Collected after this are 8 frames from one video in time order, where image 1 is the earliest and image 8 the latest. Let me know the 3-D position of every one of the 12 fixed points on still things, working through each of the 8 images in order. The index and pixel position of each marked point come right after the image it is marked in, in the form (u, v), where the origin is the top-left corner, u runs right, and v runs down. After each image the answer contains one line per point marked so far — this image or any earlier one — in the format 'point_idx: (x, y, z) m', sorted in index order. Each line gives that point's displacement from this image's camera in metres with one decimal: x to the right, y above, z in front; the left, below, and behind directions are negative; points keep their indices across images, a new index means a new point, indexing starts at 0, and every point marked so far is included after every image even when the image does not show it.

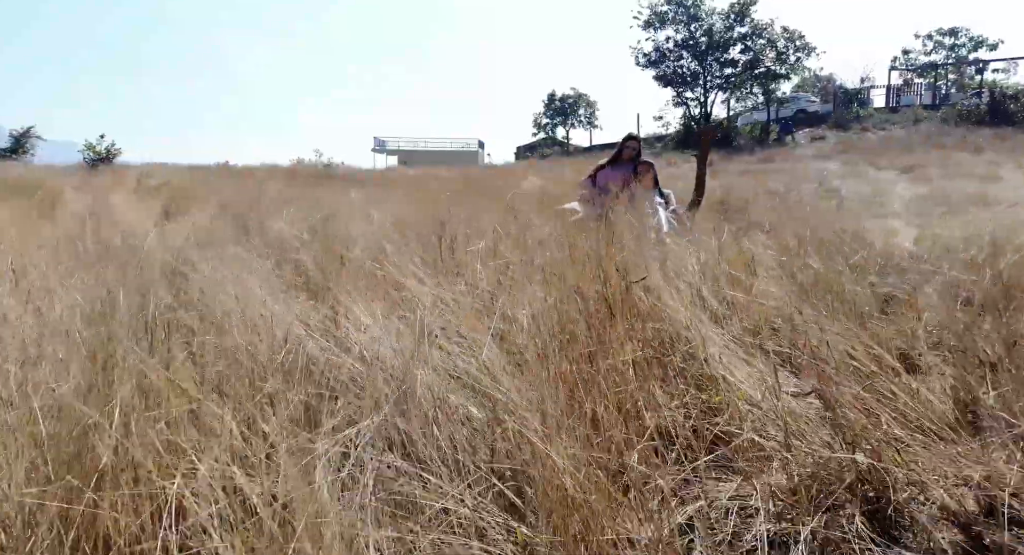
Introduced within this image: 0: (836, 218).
0: (+4.0, +0.7, +9.1) m
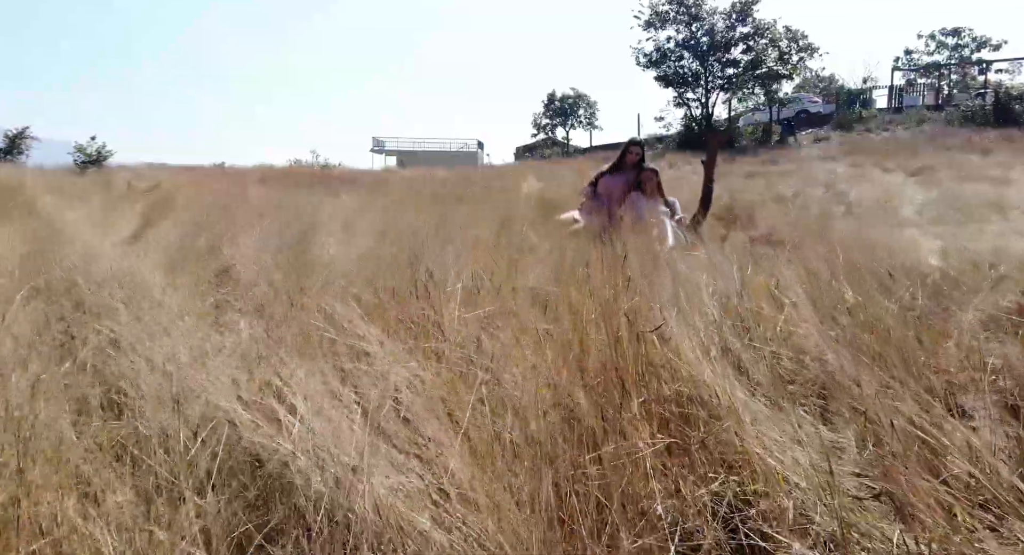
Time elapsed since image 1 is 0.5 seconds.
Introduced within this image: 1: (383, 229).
0: (+4.0, +0.6, +8.7) m
1: (-1.0, +0.4, +5.9) m
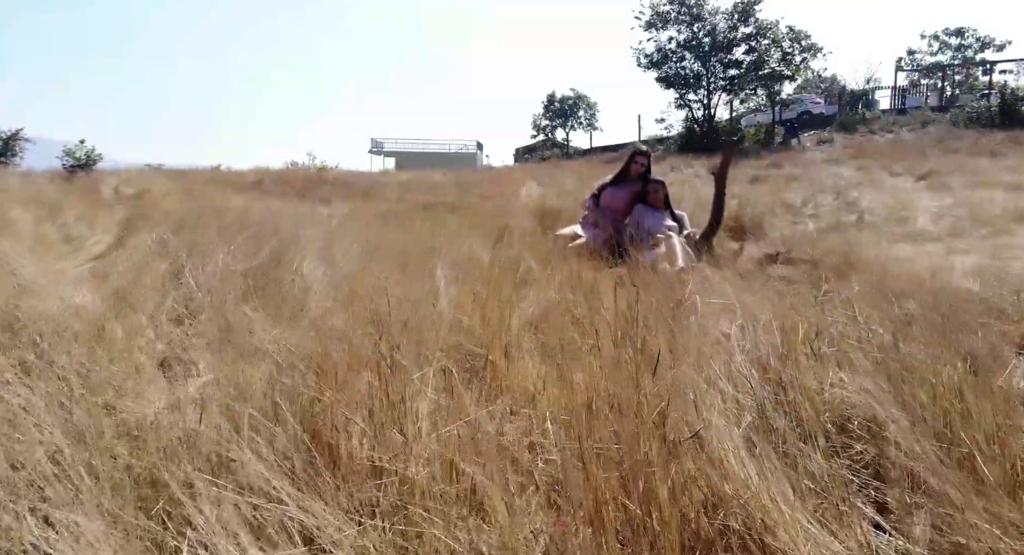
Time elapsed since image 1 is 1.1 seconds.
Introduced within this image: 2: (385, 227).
0: (+4.0, +0.4, +8.2) m
1: (-1.1, +0.2, +5.4) m
2: (-1.3, +0.5, +7.6) m
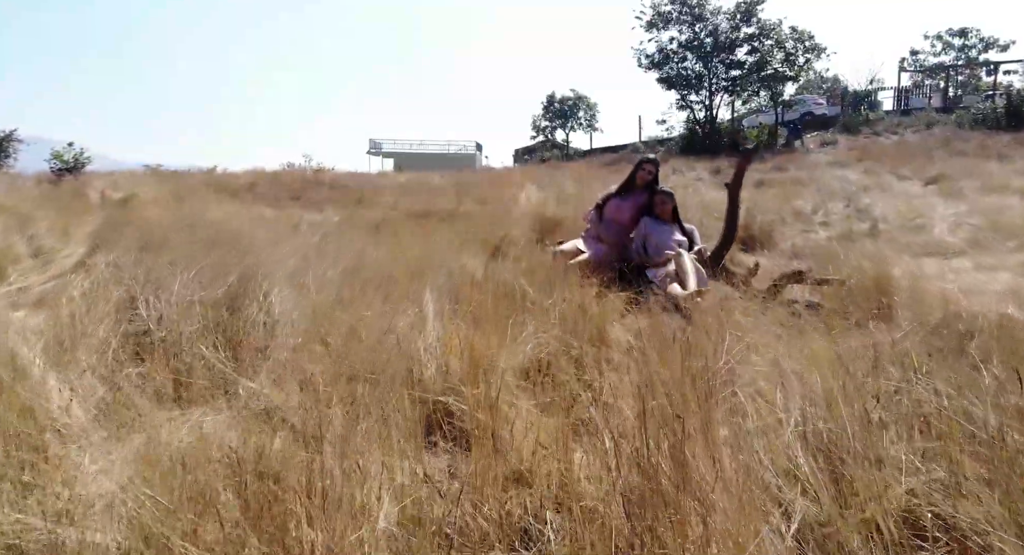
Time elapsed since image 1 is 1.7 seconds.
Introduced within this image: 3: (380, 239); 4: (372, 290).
0: (+3.9, +0.2, +7.7) m
1: (-1.1, +0.1, +5.0) m
2: (-1.3, +0.3, +7.1) m
3: (-1.4, +0.4, +7.5) m
4: (-0.8, -0.1, +4.3) m
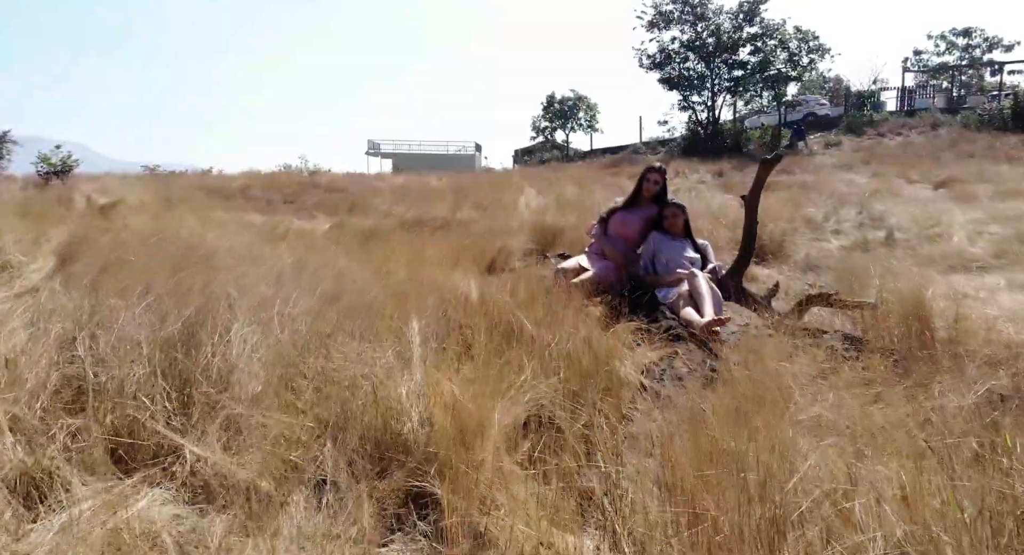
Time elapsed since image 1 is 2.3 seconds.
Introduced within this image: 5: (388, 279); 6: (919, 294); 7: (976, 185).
0: (+3.9, +0.1, +7.2) m
1: (-1.1, -0.1, +4.5) m
2: (-1.3, +0.2, +6.6) m
3: (-1.4, +0.2, +7.0) m
4: (-0.8, -0.2, +3.8) m
5: (-0.9, 0.0, +5.2) m
6: (+2.9, -0.1, +5.3) m
7: (+10.8, +2.1, +17.0) m
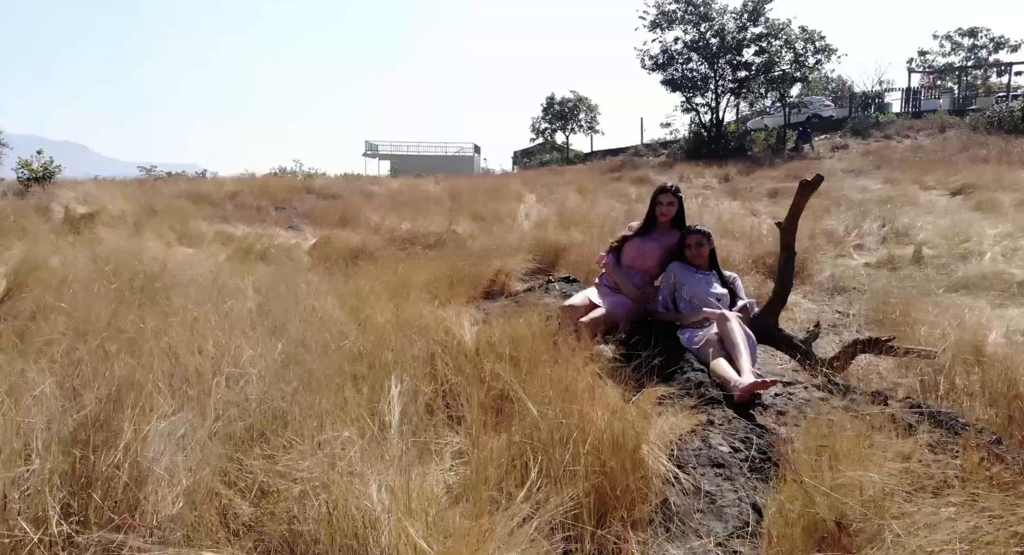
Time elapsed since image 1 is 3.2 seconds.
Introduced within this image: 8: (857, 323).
0: (+3.9, -0.2, +6.5) m
1: (-1.1, -0.4, +3.7) m
2: (-1.3, -0.1, +5.9) m
3: (-1.4, 0.0, +6.2) m
4: (-0.8, -0.5, +3.0) m
5: (-0.9, -0.3, +4.5) m
6: (+2.9, -0.4, +4.5) m
7: (+10.8, +1.9, +16.3) m
8: (+3.0, -0.4, +6.3) m
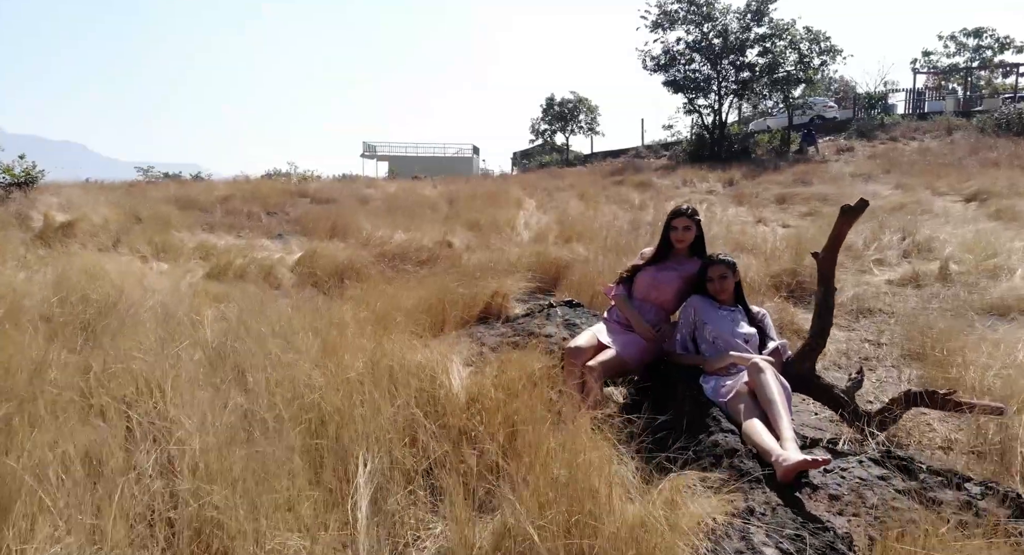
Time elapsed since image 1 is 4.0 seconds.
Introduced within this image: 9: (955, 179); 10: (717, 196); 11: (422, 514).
0: (+3.9, -0.4, +5.9) m
1: (-1.1, -0.6, +3.1) m
2: (-1.4, -0.3, +5.2) m
3: (-1.4, -0.3, +5.6) m
4: (-0.8, -0.7, +2.4) m
5: (-0.9, -0.5, +3.9) m
6: (+2.9, -0.6, +3.9) m
7: (+10.7, +1.7, +15.7) m
8: (+3.0, -0.6, +5.7) m
9: (+11.9, +2.6, +19.6) m
10: (+5.5, +2.2, +19.7) m
11: (-0.3, -0.9, +2.8) m
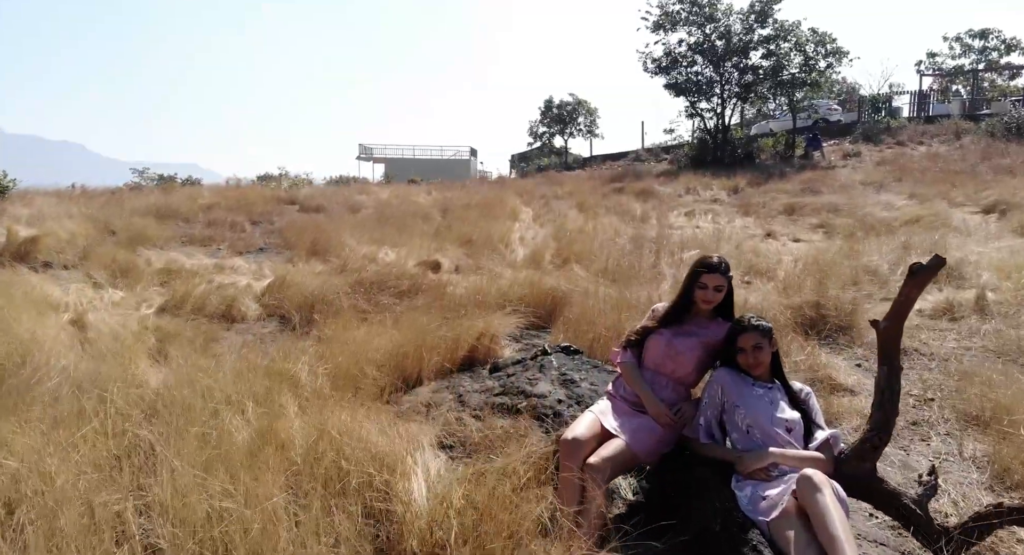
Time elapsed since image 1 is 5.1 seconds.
0: (+3.8, -0.7, +5.0) m
1: (-1.2, -0.9, +2.2) m
2: (-1.4, -0.6, +4.4) m
3: (-1.5, -0.6, +4.7) m
4: (-0.9, -1.0, +1.5) m
5: (-1.0, -0.8, +3.0) m
6: (+2.8, -0.9, +3.0) m
7: (+10.6, +1.3, +14.8) m
8: (+2.9, -1.0, +4.8) m
9: (+11.8, +2.3, +18.8) m
10: (+5.4, +1.8, +18.9) m
11: (-0.4, -1.2, +1.9) m
